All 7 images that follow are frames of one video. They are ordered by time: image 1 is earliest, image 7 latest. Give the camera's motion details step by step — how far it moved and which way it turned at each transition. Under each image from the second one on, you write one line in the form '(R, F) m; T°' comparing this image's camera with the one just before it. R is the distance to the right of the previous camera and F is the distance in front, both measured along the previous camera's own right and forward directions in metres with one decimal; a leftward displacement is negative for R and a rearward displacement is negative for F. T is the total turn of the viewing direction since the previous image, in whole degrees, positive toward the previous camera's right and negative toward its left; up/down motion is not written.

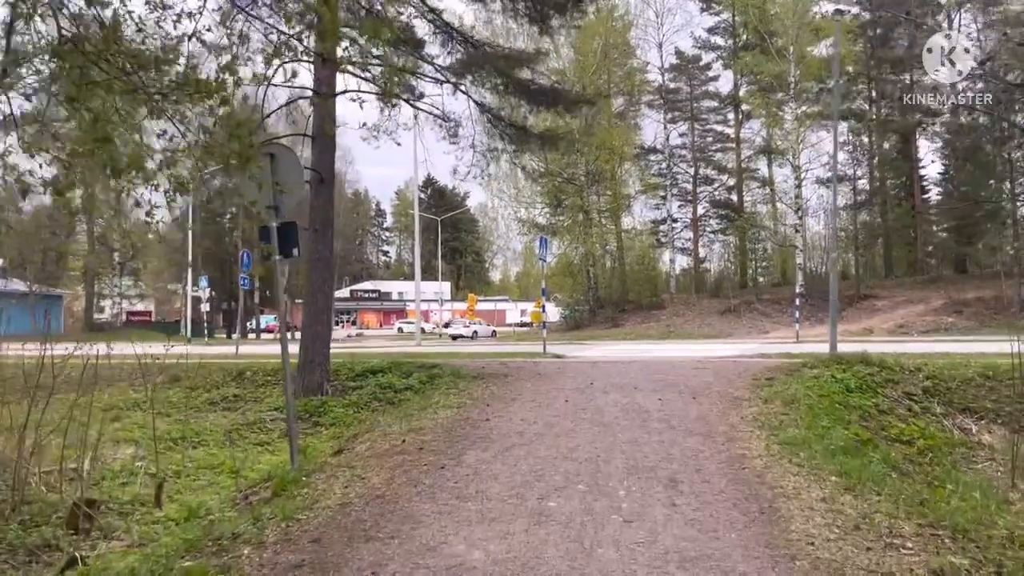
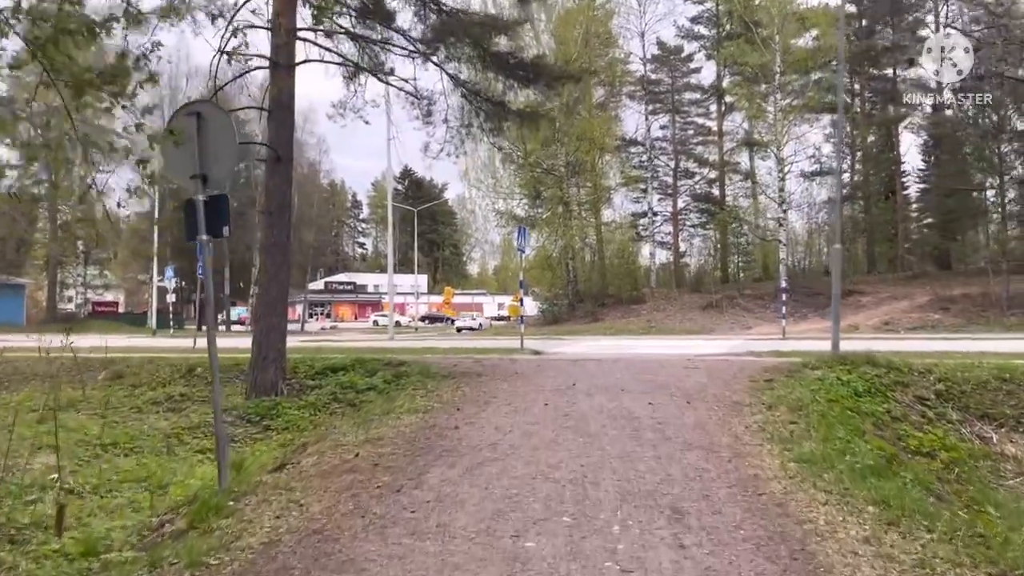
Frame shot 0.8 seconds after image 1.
(0.0, +1.1) m; +2°
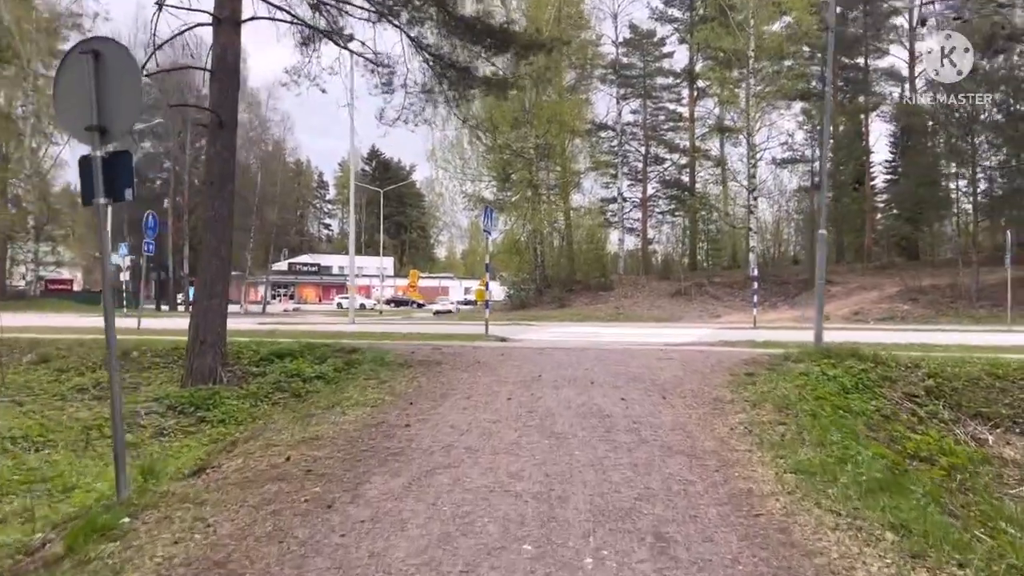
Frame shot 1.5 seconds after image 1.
(+0.1, +0.9) m; +2°
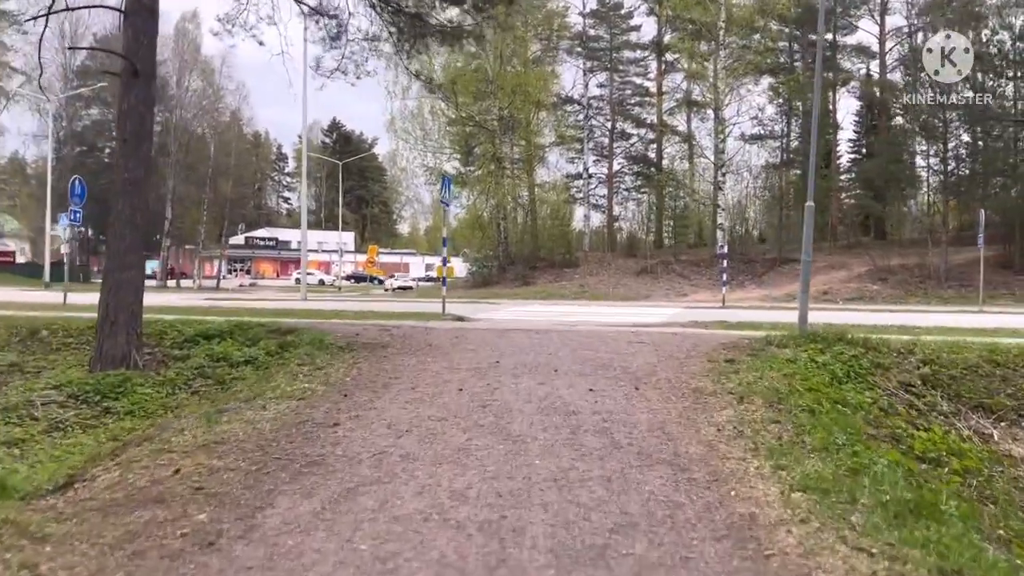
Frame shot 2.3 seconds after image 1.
(+0.1, +1.1) m; +3°
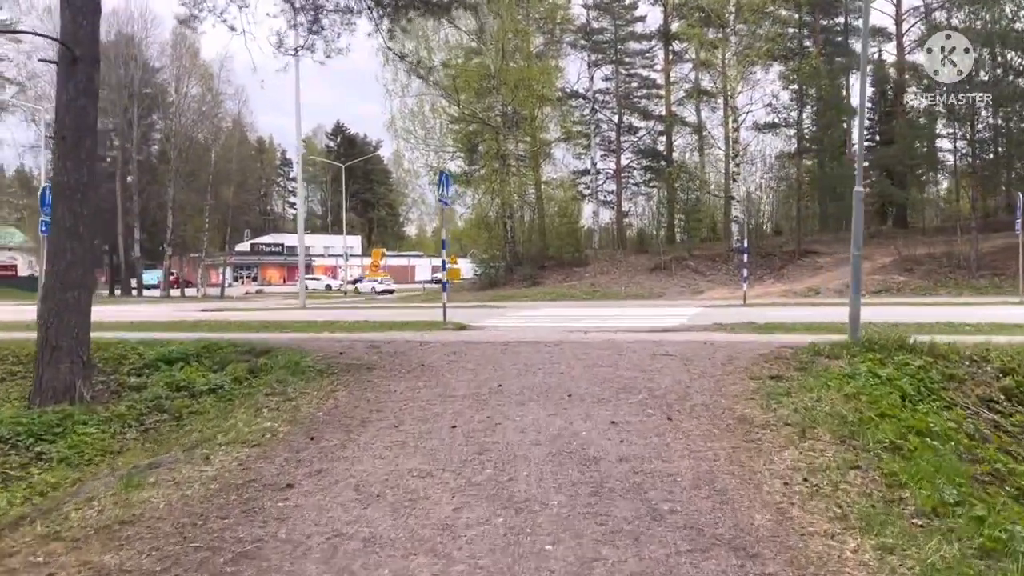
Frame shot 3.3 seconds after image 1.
(+0.1, +1.4) m; -1°
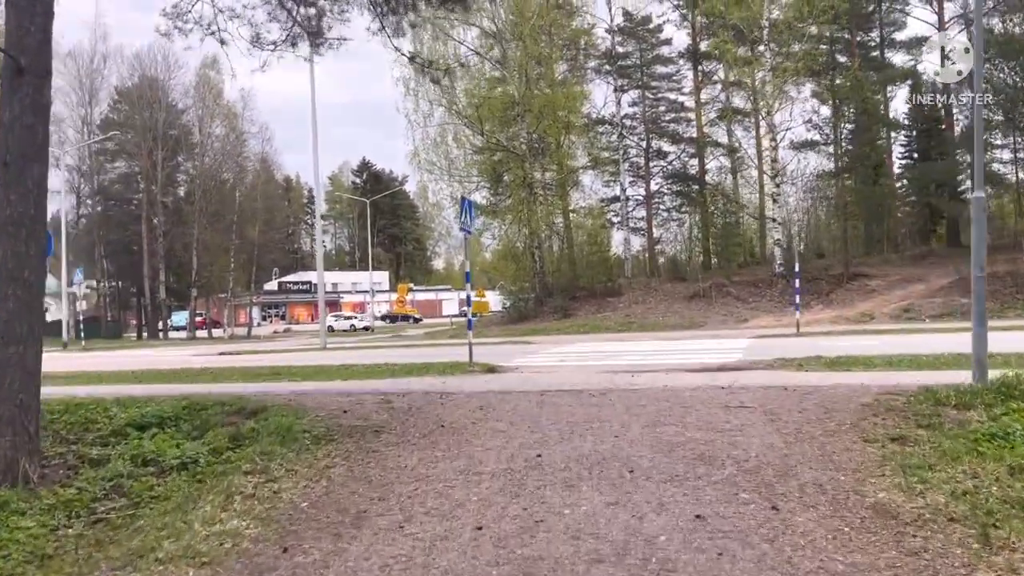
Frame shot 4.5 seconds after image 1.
(-0.1, +1.6) m; -2°
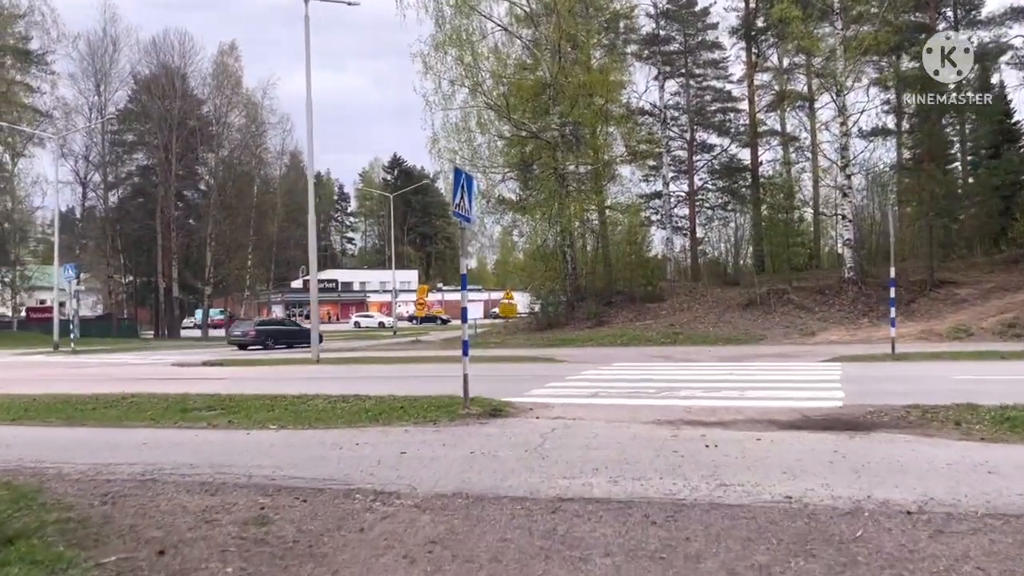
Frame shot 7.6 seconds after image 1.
(+0.3, +4.0) m; -2°
